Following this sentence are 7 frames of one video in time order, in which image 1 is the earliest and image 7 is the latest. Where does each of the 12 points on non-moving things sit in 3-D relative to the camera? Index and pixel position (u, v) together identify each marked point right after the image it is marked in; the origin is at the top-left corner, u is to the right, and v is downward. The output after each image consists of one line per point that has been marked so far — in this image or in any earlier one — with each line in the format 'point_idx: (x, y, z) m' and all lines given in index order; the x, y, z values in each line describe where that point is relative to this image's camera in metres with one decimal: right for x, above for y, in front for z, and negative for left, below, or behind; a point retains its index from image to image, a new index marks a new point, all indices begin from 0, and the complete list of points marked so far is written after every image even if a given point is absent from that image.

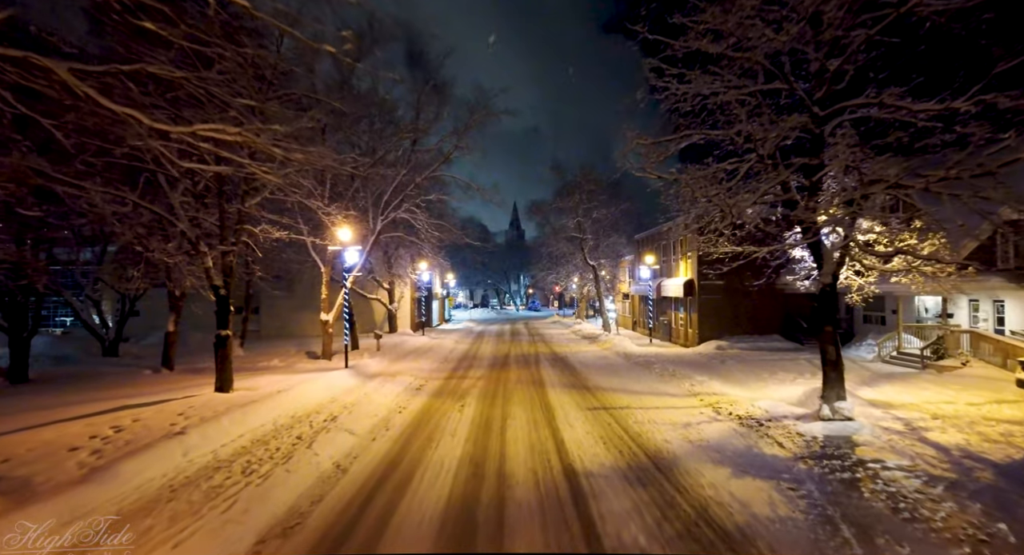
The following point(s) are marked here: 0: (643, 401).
0: (+3.5, -3.3, +12.6) m
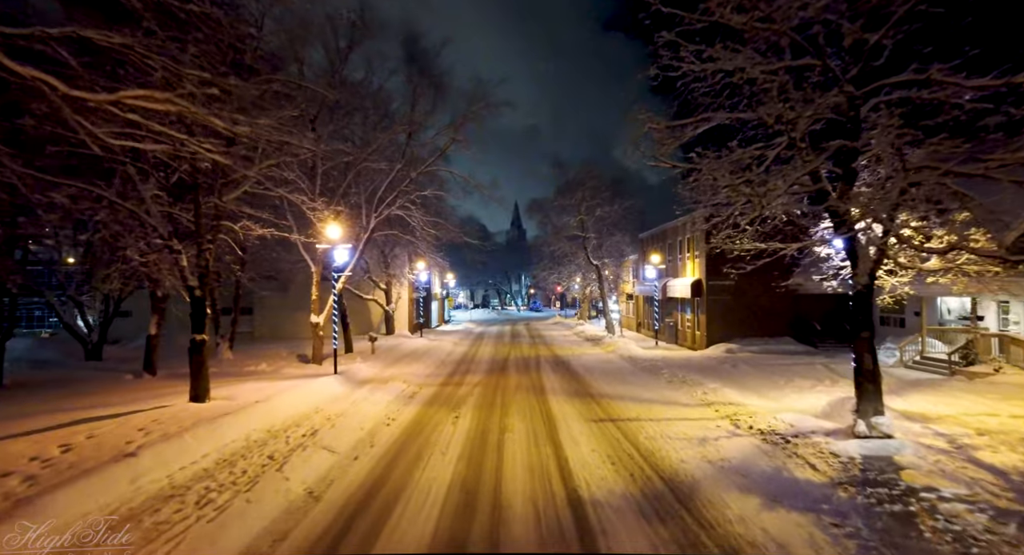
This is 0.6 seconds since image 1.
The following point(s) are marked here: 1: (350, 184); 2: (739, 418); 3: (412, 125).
0: (+3.5, -3.3, +11.6) m
1: (-6.4, +3.7, +19.0) m
2: (+5.1, -3.1, +10.7) m
3: (-4.1, +6.3, +19.6) m
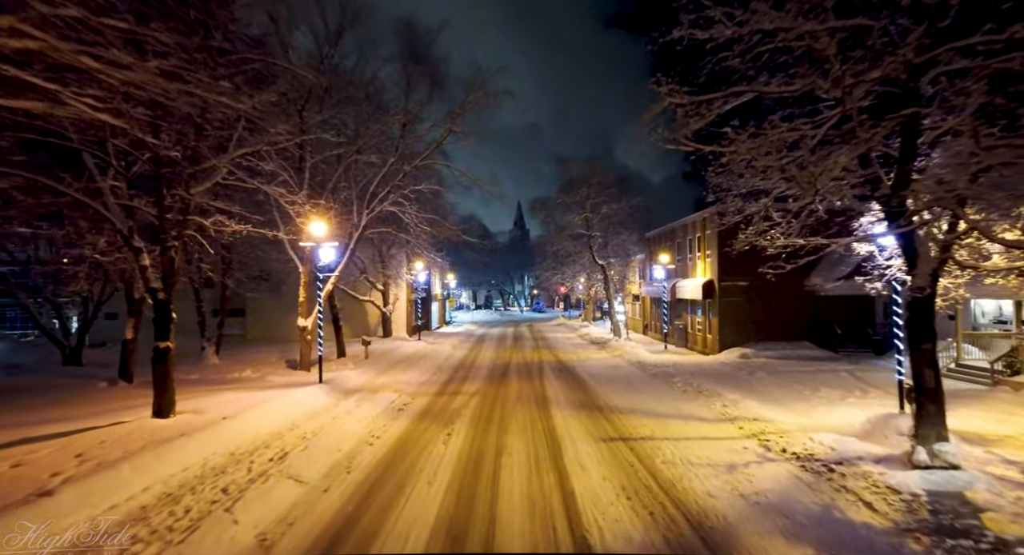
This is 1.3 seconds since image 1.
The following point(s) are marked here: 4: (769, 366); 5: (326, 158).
0: (+3.4, -3.3, +10.4) m
1: (-6.4, +3.7, +17.8) m
2: (+5.1, -3.2, +9.4) m
3: (-4.1, +6.2, +18.4) m
4: (+10.4, -3.6, +19.4) m
5: (-7.1, +4.5, +18.0) m
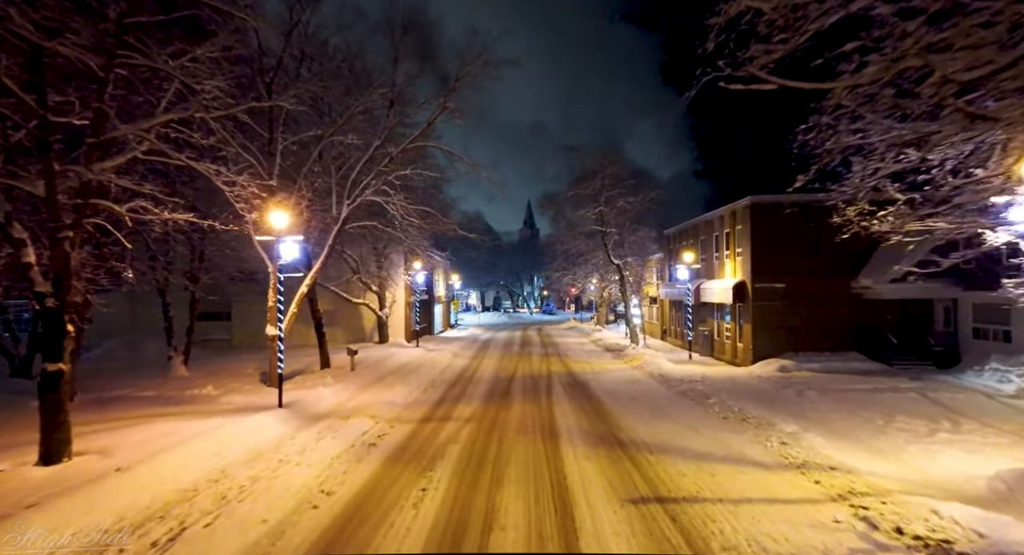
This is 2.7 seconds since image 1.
0: (+3.4, -3.4, +7.7) m
1: (-6.3, +3.7, +15.3) m
2: (+5.0, -3.2, +6.7) m
3: (-3.9, +6.2, +15.9) m
4: (+10.5, -3.6, +16.6) m
5: (-6.9, +4.5, +15.6) m
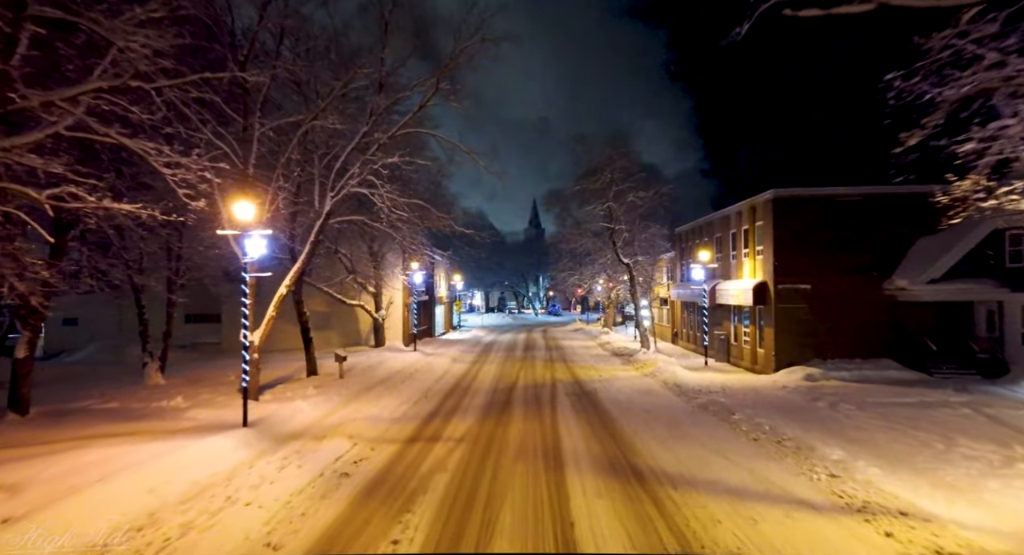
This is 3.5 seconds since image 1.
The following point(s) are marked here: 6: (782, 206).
0: (+3.3, -3.4, +6.1) m
1: (-6.3, +3.7, +13.9) m
2: (+4.9, -3.2, +5.1) m
3: (-3.9, +6.2, +14.5) m
4: (+10.6, -3.6, +14.9) m
5: (-6.9, +4.5, +14.1) m
6: (+10.9, +2.9, +19.3) m
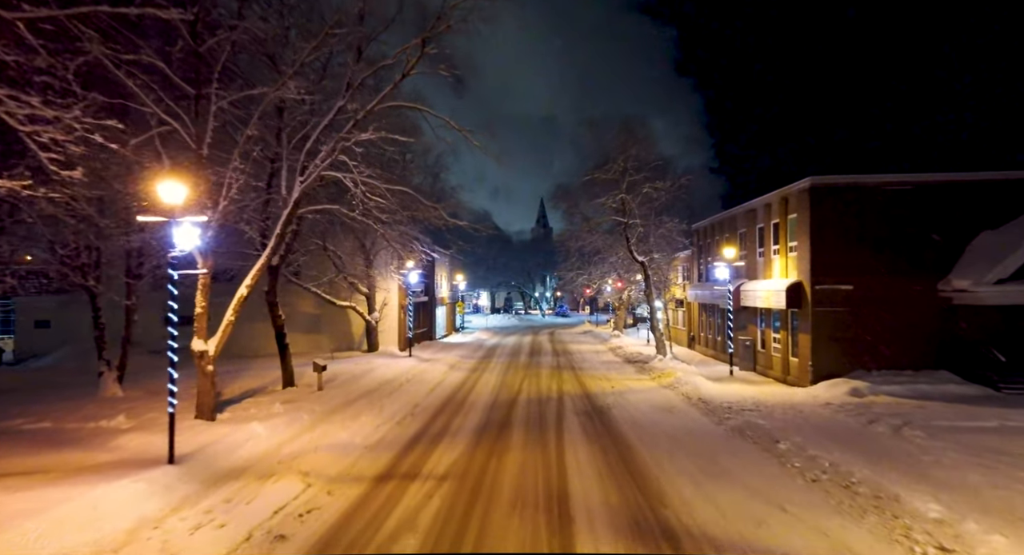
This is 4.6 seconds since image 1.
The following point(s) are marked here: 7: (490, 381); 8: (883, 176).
0: (+3.1, -3.3, +4.0) m
1: (-6.3, +3.7, +11.9) m
2: (+4.7, -3.2, +2.9) m
3: (-3.9, +6.2, +12.4) m
4: (+10.5, -3.6, +12.6) m
5: (-6.9, +4.5, +12.1) m
6: (+11.0, +2.9, +17.0) m
7: (-0.9, -4.2, +19.3) m
8: (+12.9, +3.6, +16.7) m
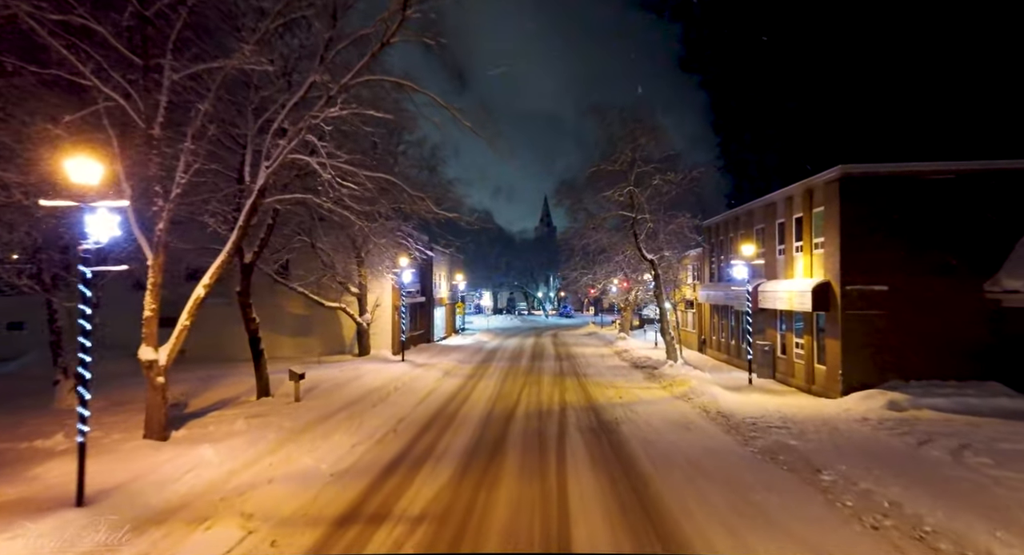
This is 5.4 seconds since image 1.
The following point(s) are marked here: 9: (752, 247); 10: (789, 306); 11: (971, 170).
0: (+3.0, -3.3, +2.4) m
1: (-6.4, +3.7, +10.4) m
2: (+4.5, -3.1, +1.3) m
3: (-4.0, +6.3, +10.9) m
4: (+10.4, -3.6, +11.0) m
5: (-7.1, +4.6, +10.6) m
6: (+10.9, +3.0, +15.3) m
7: (-0.9, -4.1, +17.7) m
8: (+12.9, +3.6, +15.0) m
9: (+9.4, +1.2, +18.8) m
10: (+9.9, -1.0, +17.1) m
11: (+14.2, +3.3, +14.8) m
